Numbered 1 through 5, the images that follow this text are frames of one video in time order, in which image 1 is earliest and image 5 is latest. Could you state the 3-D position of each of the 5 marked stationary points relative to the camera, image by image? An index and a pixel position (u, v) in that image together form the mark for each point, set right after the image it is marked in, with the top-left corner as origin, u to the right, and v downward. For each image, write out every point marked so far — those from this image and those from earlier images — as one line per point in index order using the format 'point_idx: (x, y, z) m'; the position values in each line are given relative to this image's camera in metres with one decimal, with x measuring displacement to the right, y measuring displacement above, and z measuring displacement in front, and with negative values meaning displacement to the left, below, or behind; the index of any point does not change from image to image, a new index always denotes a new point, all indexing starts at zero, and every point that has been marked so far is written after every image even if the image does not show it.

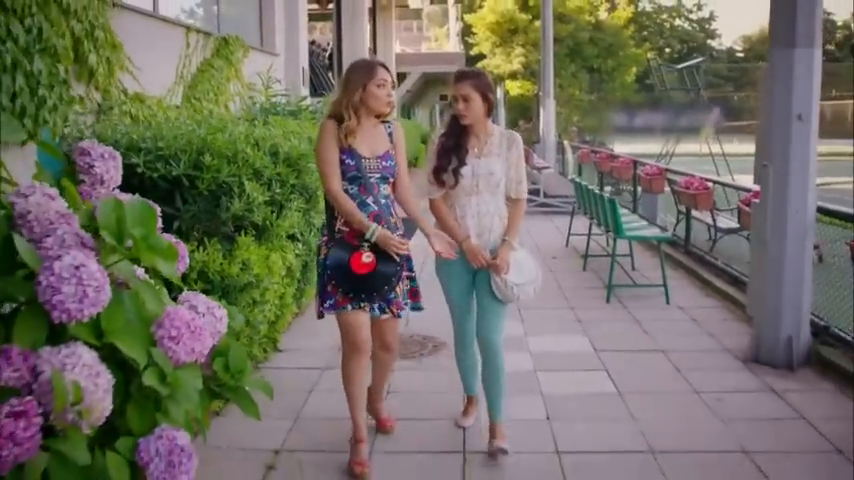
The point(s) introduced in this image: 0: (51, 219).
0: (-1.0, 0.0, +2.2) m
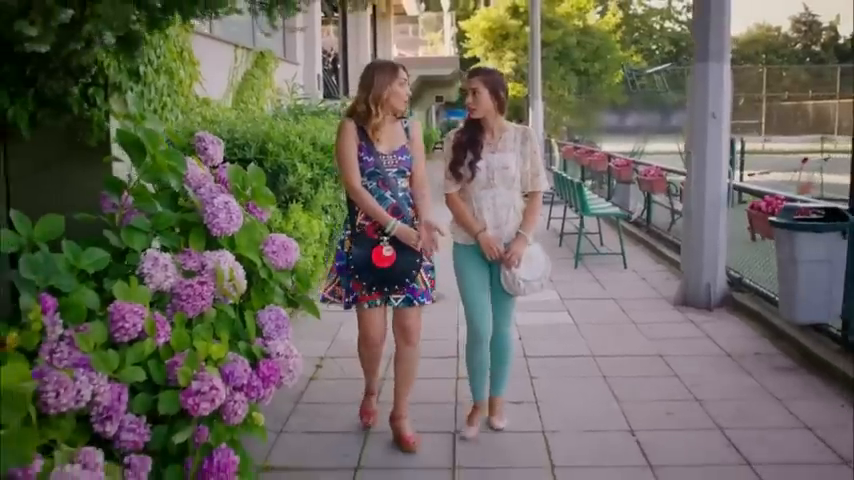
0: (-0.9, +0.3, +3.7) m
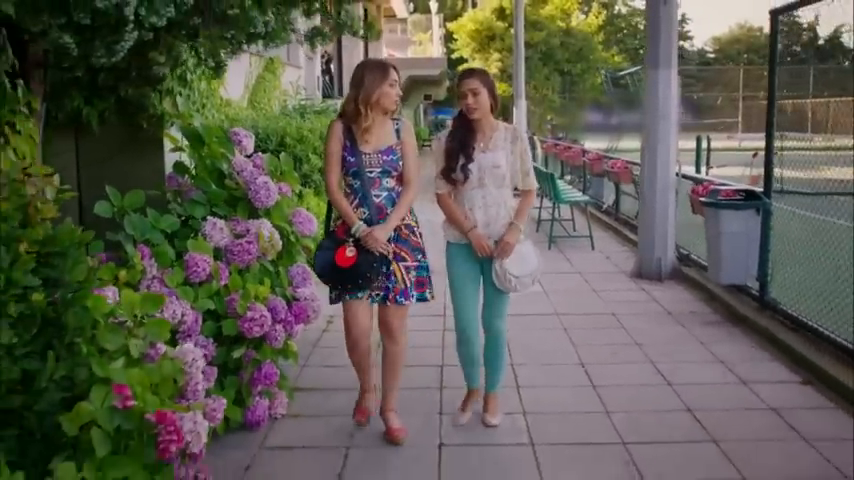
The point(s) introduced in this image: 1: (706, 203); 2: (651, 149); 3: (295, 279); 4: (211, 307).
0: (-1.0, +0.4, +4.8) m
1: (+2.0, +0.3, +6.4) m
2: (+1.9, +0.8, +7.7) m
3: (-0.7, -0.2, +4.8) m
4: (-1.0, -0.3, +4.1) m
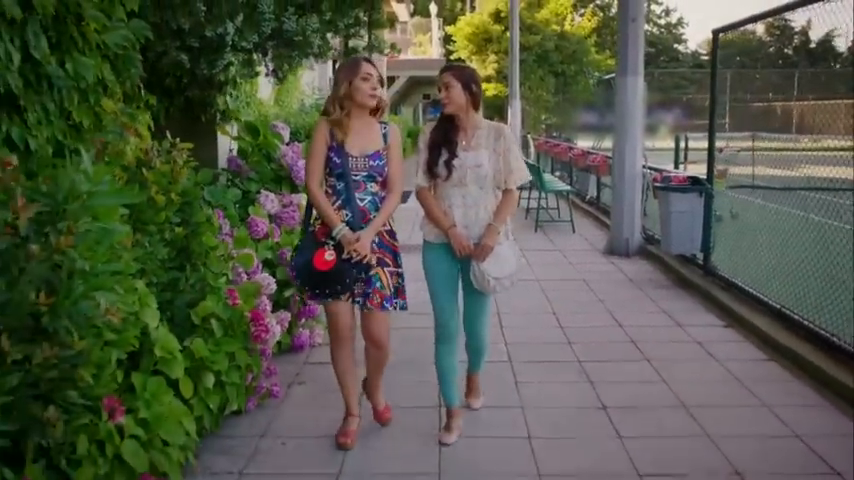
0: (-0.9, +0.6, +6.1) m
1: (+2.0, +0.4, +7.7) m
2: (+1.9, +0.9, +9.0) m
3: (-0.7, 0.0, +6.1) m
4: (-1.0, -0.1, +5.4) m
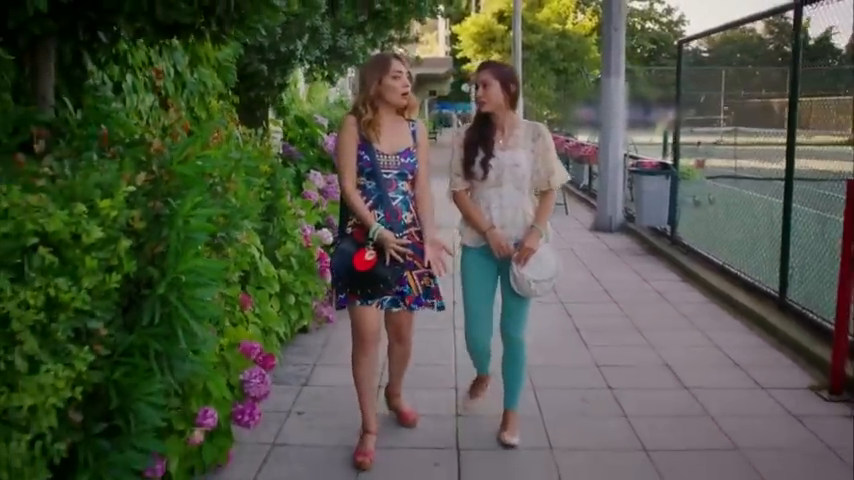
0: (-0.8, +0.9, +7.6) m
1: (+2.1, +0.7, +9.2) m
2: (+2.1, +1.2, +10.5) m
3: (-0.5, +0.3, +7.6) m
4: (-0.8, +0.1, +6.9) m
